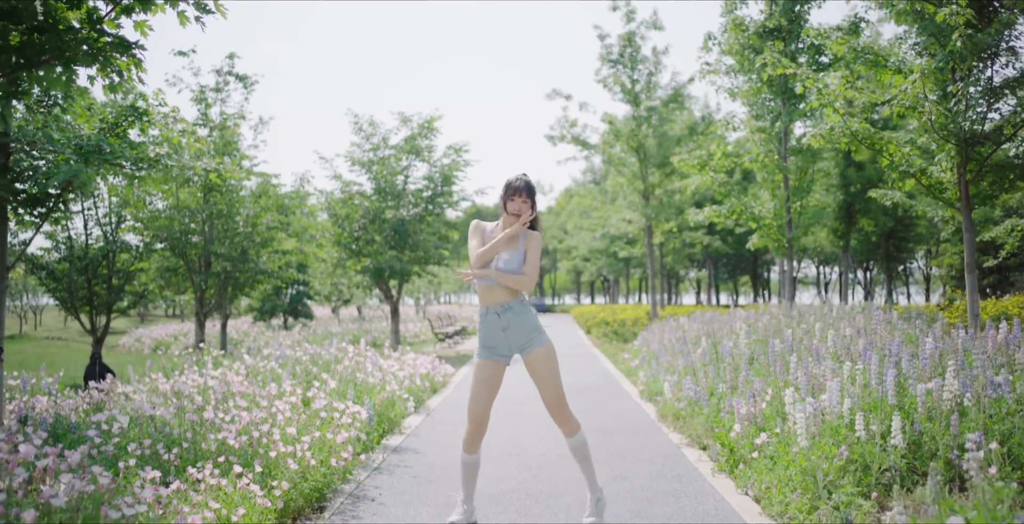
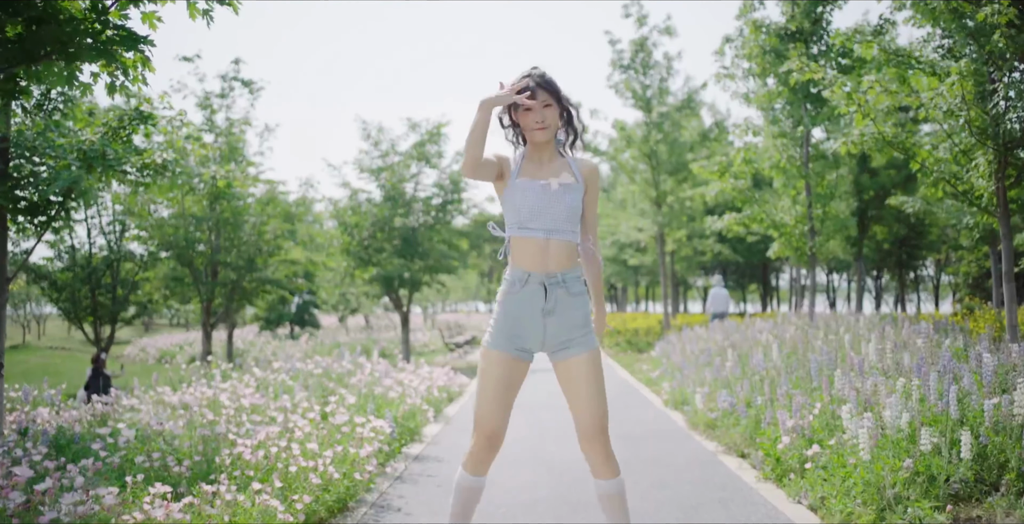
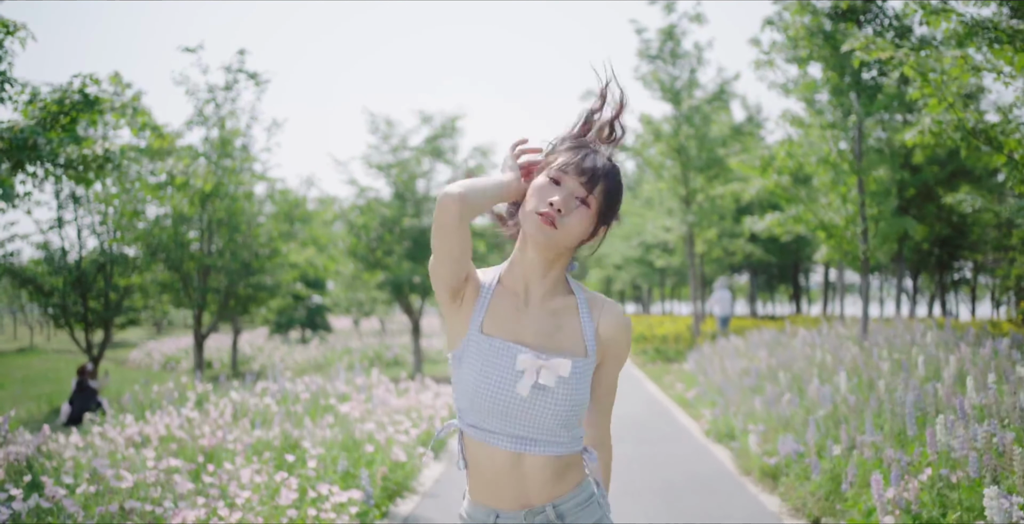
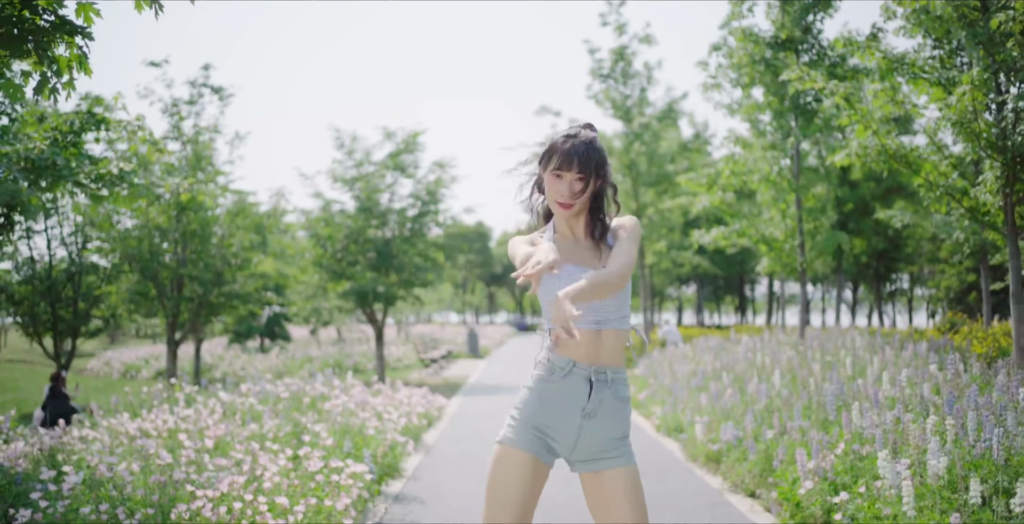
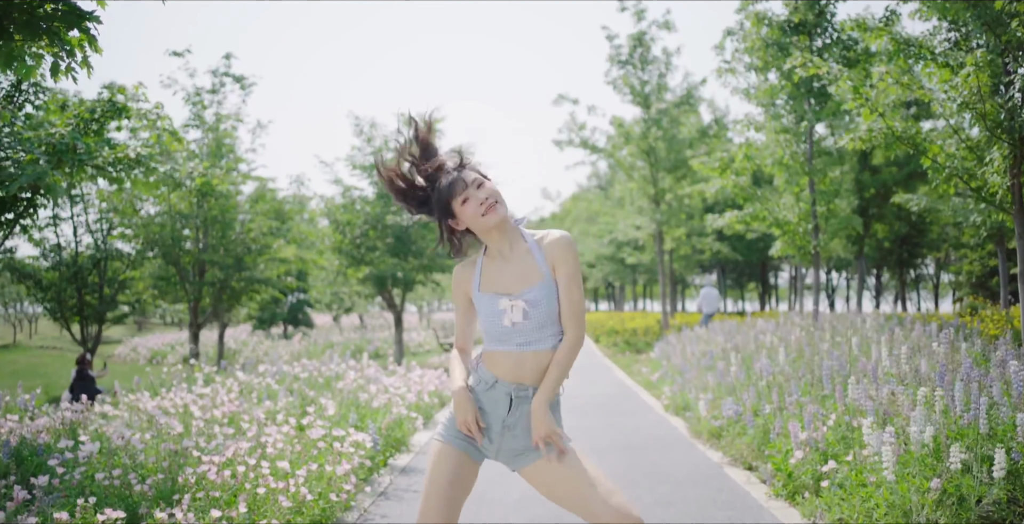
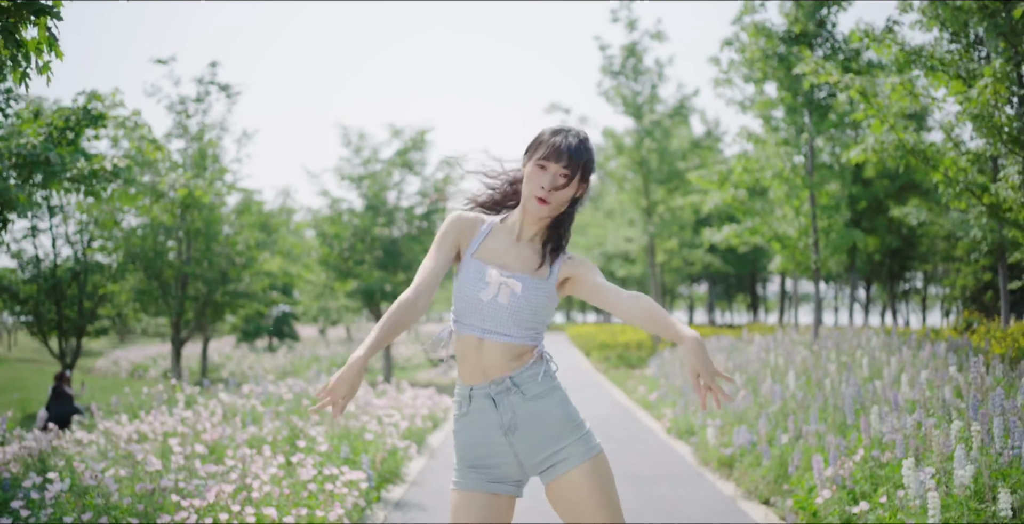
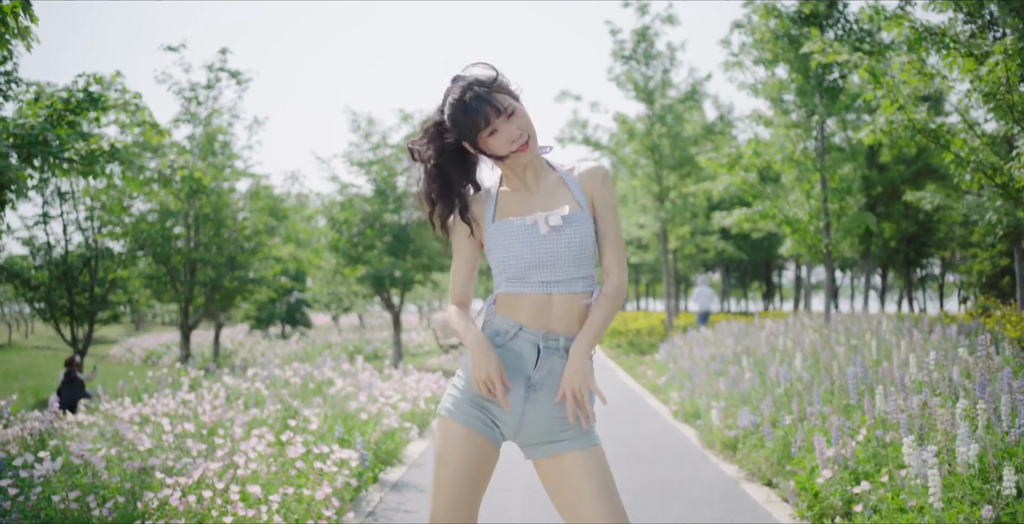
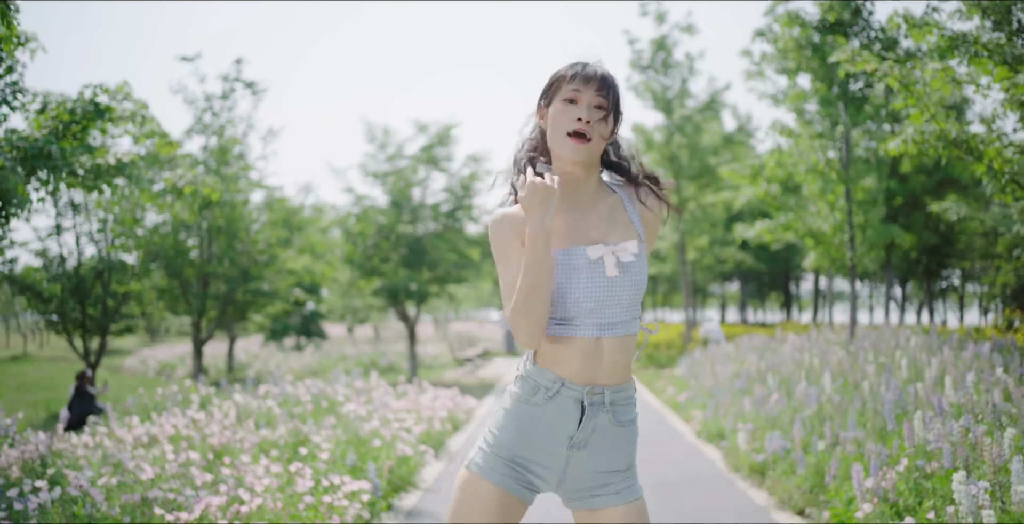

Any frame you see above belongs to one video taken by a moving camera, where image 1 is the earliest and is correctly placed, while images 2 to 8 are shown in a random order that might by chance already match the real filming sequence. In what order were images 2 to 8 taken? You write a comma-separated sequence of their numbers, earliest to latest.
2, 5, 7, 3, 8, 6, 4
